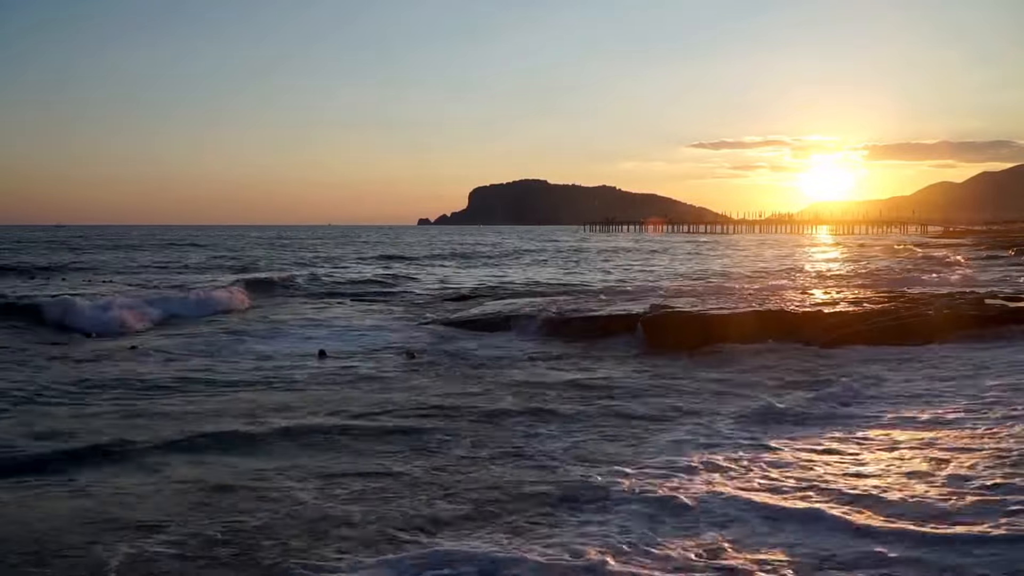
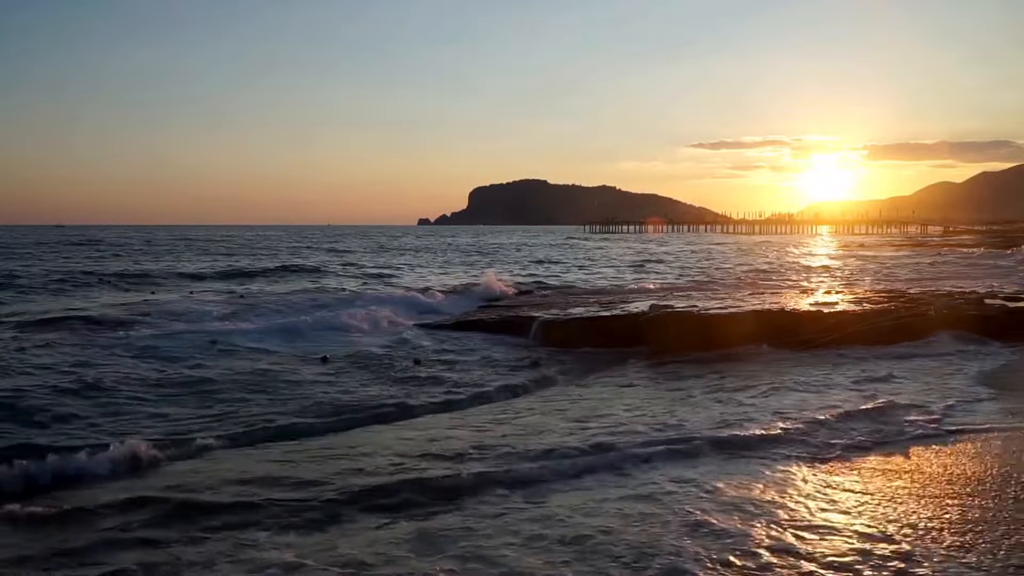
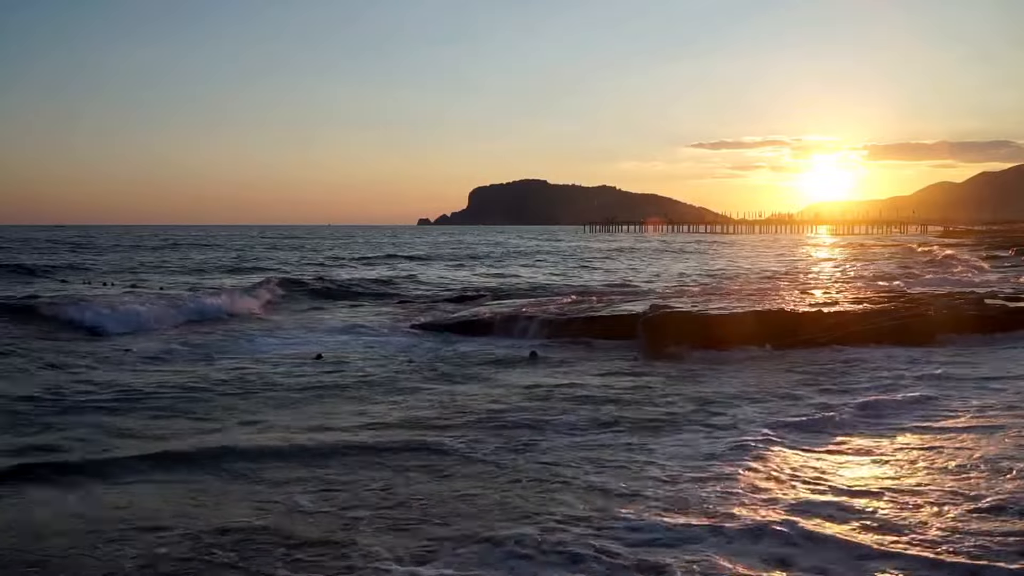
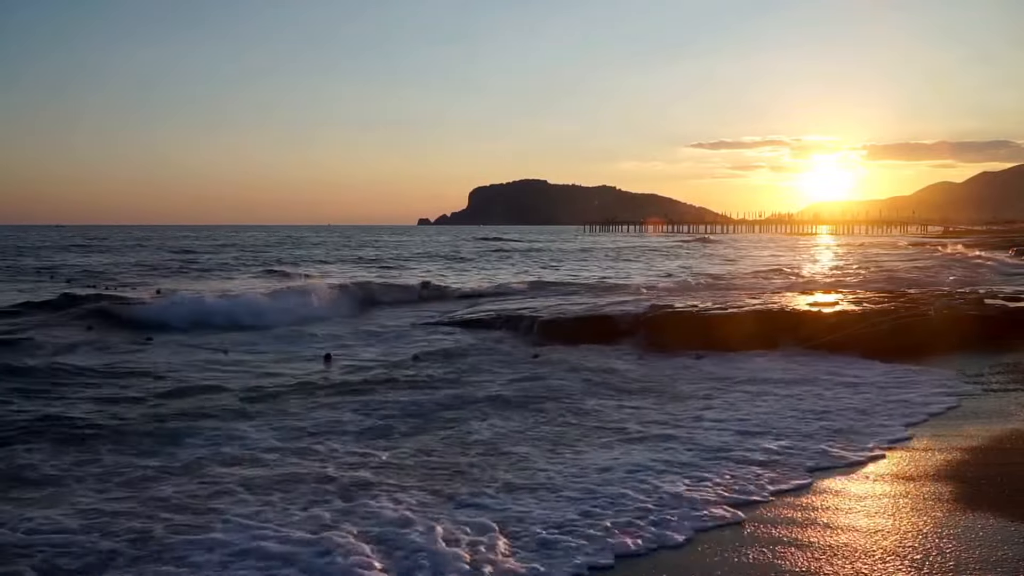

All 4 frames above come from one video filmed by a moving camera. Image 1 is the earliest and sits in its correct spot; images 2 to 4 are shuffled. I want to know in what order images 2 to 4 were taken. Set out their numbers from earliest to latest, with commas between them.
3, 2, 4
